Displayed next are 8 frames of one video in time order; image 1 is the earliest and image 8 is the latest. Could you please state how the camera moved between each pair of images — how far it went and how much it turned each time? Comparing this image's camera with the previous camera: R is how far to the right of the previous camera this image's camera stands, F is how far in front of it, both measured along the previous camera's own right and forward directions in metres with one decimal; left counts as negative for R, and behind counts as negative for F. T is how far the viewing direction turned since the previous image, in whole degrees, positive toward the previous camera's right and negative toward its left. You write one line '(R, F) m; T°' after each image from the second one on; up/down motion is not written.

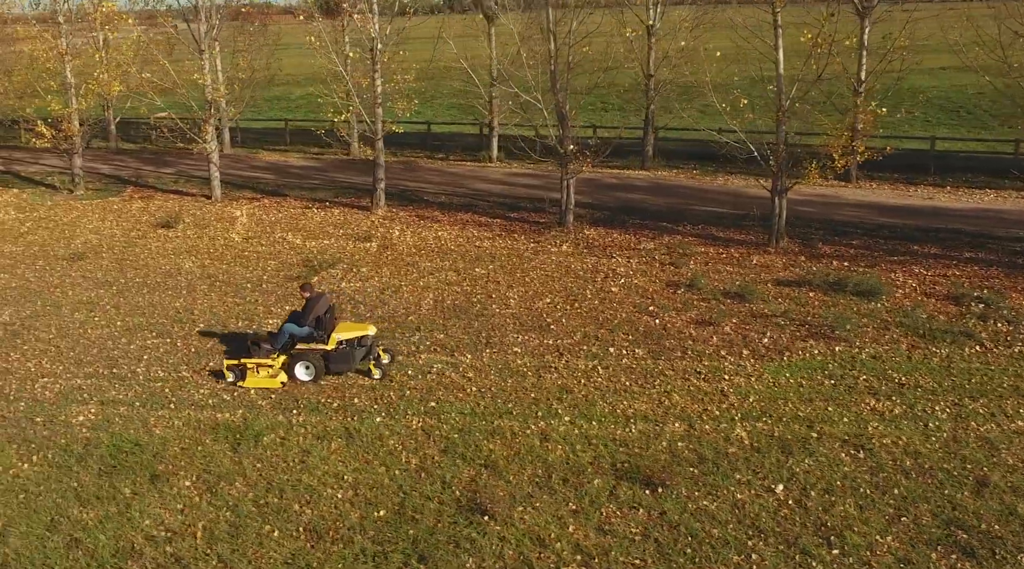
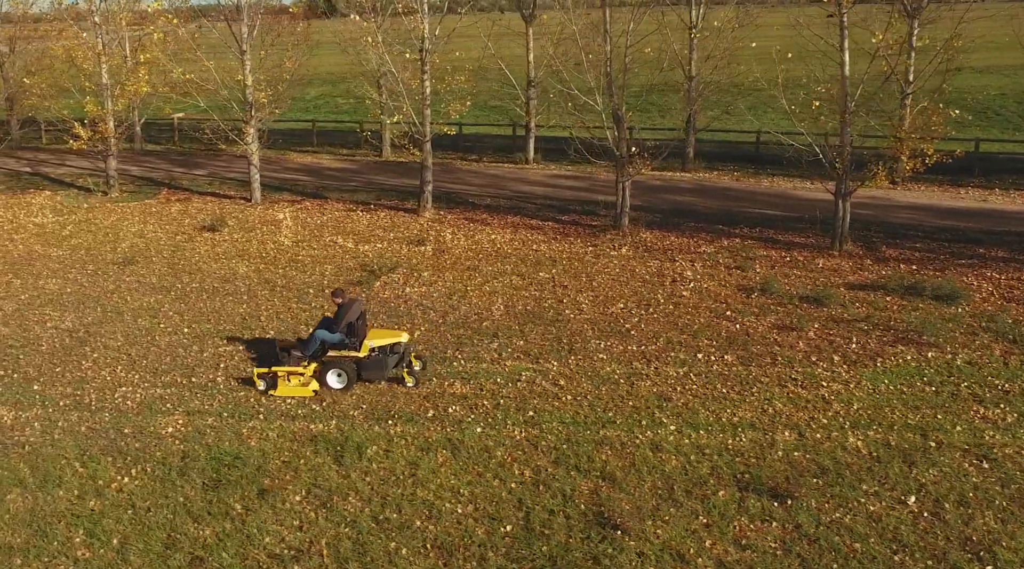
(-1.4, +0.2) m; +1°
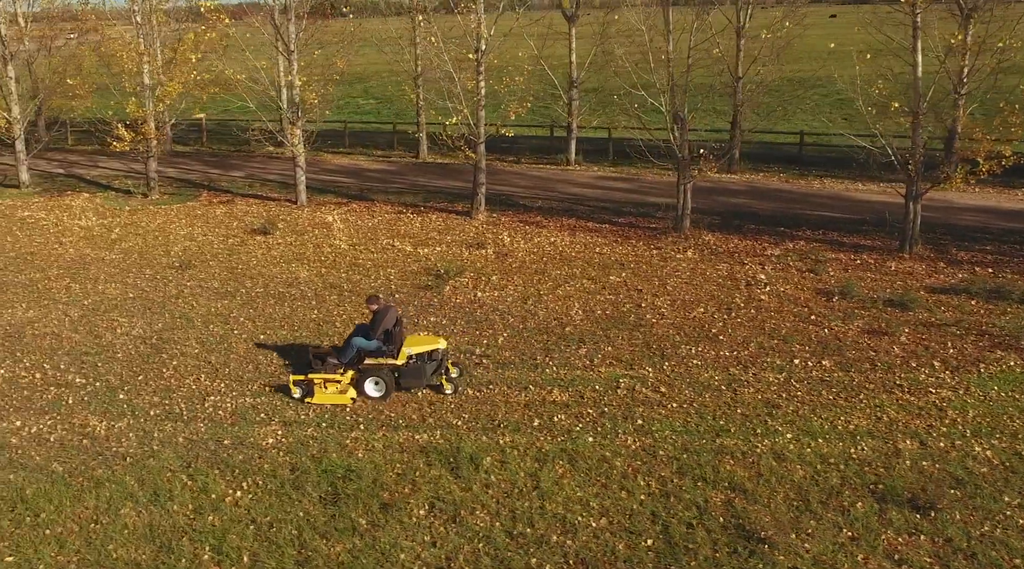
(-1.5, +0.3) m; +1°
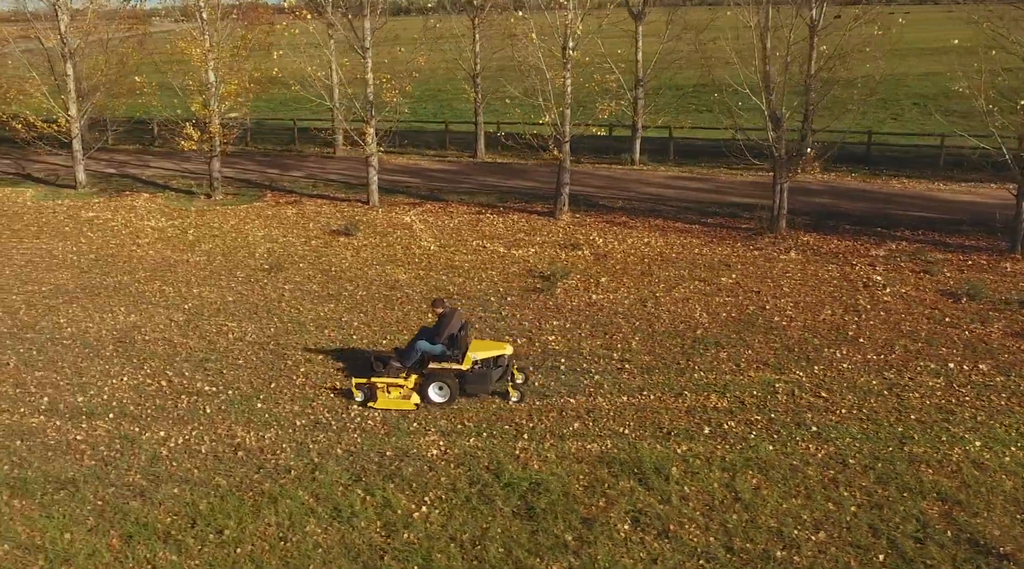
(-2.3, +0.5) m; +1°
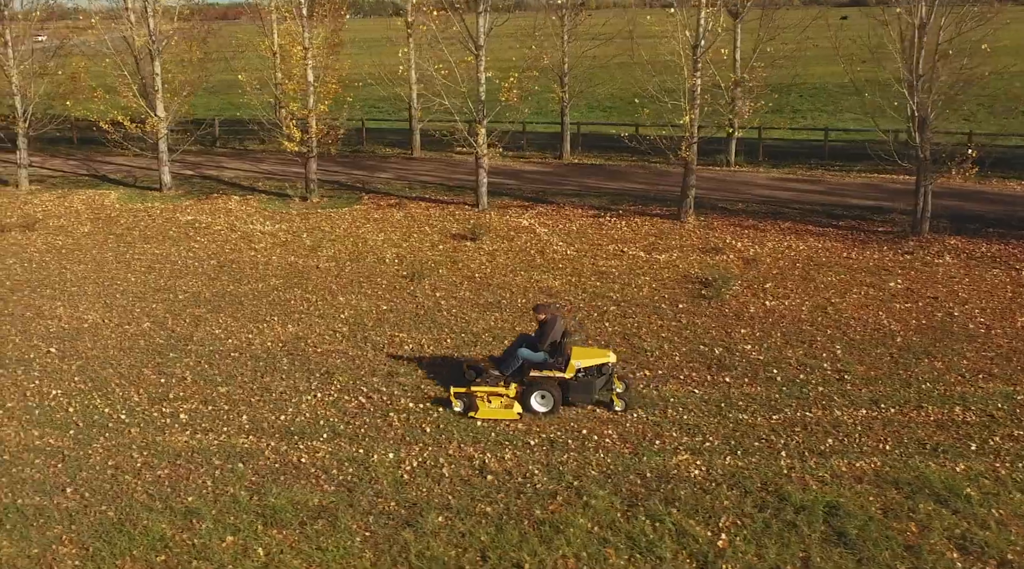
(-3.3, +0.7) m; +2°
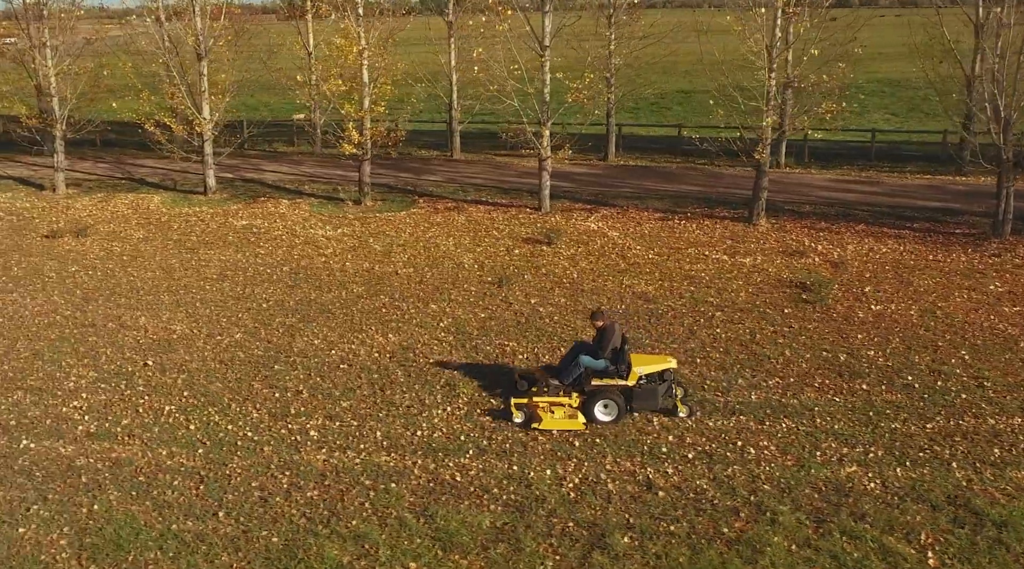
(-2.2, +0.5) m; +2°
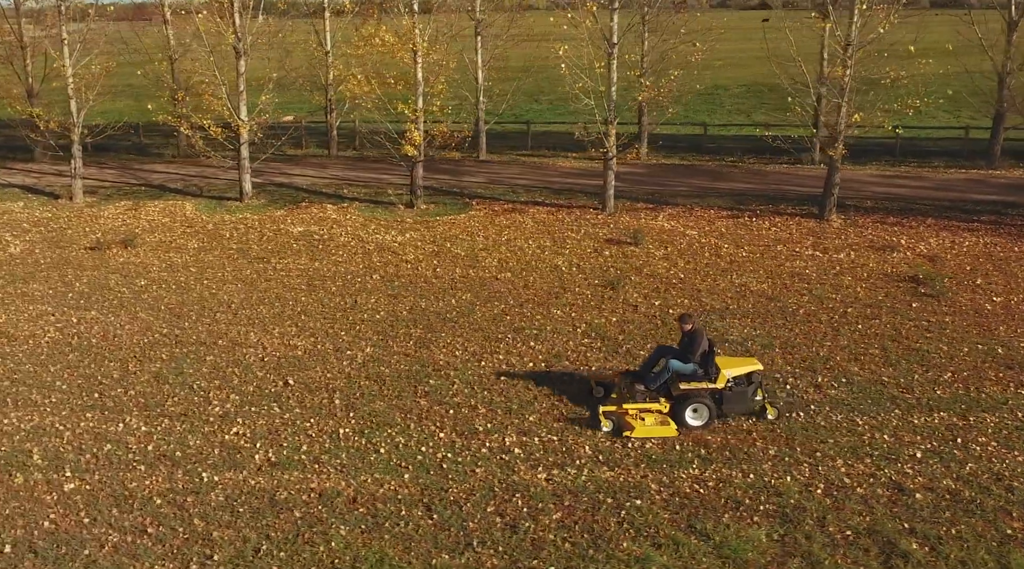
(-3.7, +0.8) m; +6°
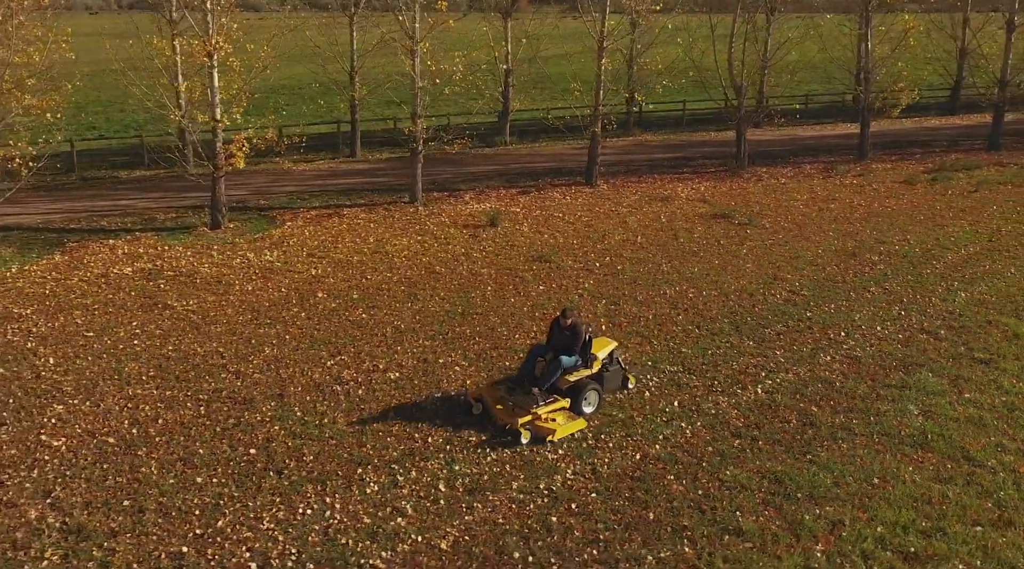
(-10.8, +2.6) m; +40°
